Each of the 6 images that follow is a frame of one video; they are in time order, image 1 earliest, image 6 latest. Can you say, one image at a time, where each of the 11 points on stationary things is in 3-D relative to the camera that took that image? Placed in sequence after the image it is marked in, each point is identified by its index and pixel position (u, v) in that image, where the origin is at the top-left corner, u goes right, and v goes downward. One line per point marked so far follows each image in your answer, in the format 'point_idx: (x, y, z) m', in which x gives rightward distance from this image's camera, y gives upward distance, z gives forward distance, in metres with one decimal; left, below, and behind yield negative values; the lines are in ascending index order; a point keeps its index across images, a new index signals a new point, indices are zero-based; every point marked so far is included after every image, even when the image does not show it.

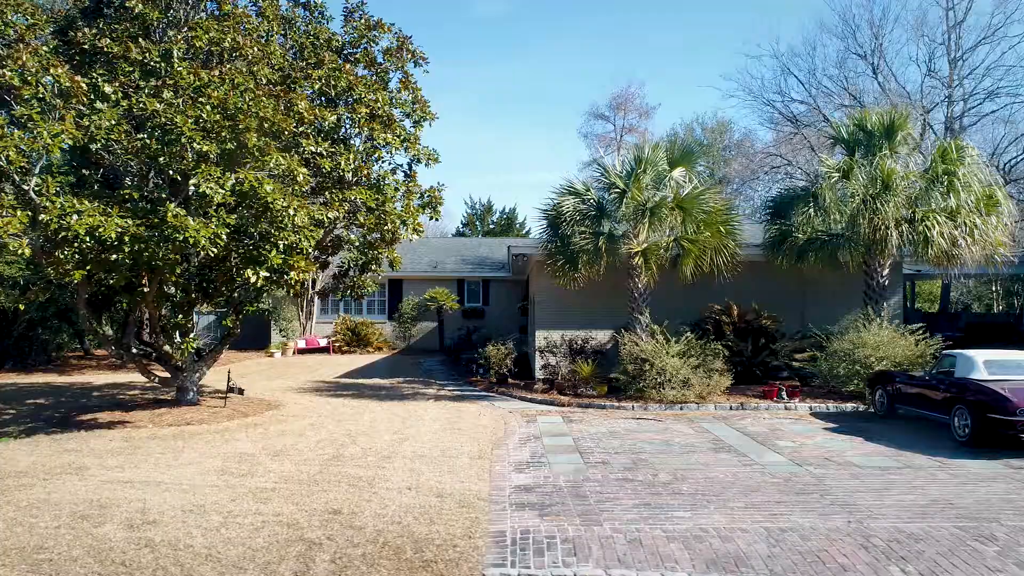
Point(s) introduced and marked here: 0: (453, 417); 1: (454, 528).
0: (-1.0, -2.1, +12.9) m
1: (-0.5, -2.0, +6.8) m
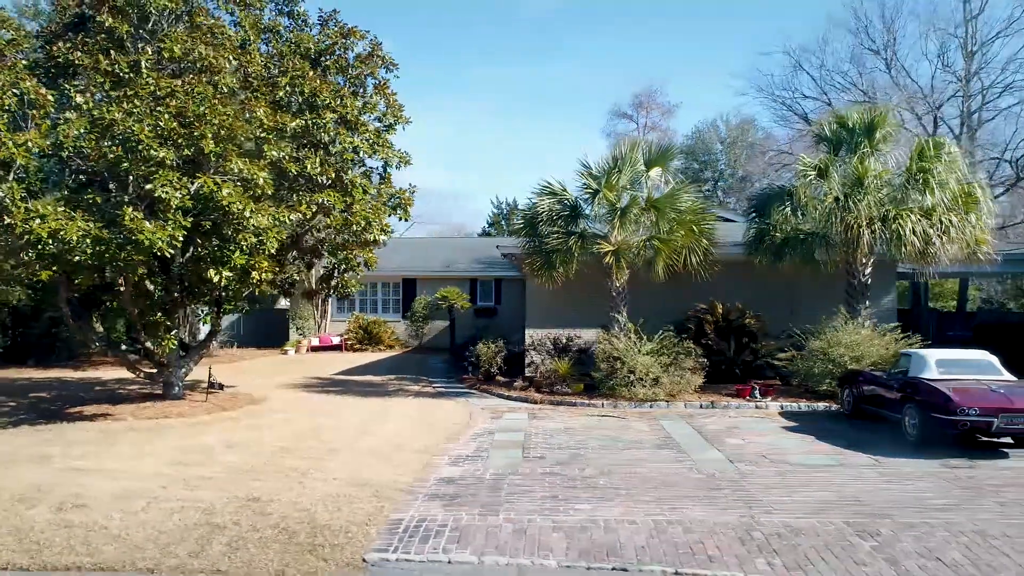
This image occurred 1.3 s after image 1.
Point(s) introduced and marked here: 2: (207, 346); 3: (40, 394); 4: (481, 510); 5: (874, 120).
0: (-1.5, -2.1, +13.2) m
1: (-1.4, -2.0, +7.1) m
2: (-5.4, -1.0, +14.0) m
3: (-9.0, -2.0, +15.1) m
4: (-0.3, -2.0, +7.3) m
5: (+6.8, +3.1, +14.9) m
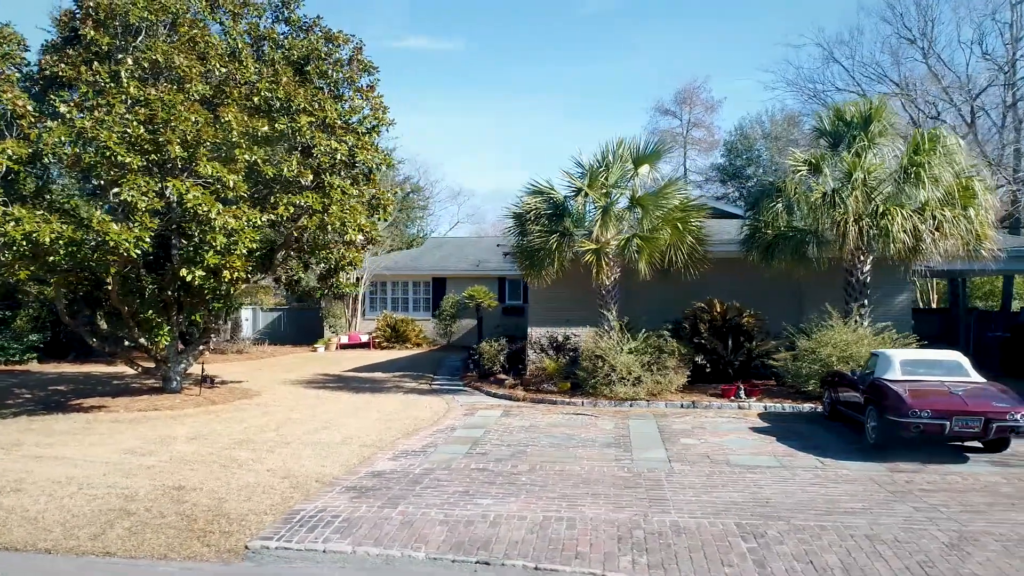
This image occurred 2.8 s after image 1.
0: (-1.9, -2.0, +13.5) m
1: (-2.3, -2.0, +7.4) m
2: (-5.7, -1.0, +14.6) m
3: (-9.2, -2.0, +16.0) m
4: (-1.2, -2.0, +7.5) m
5: (+6.5, +3.2, +14.4) m
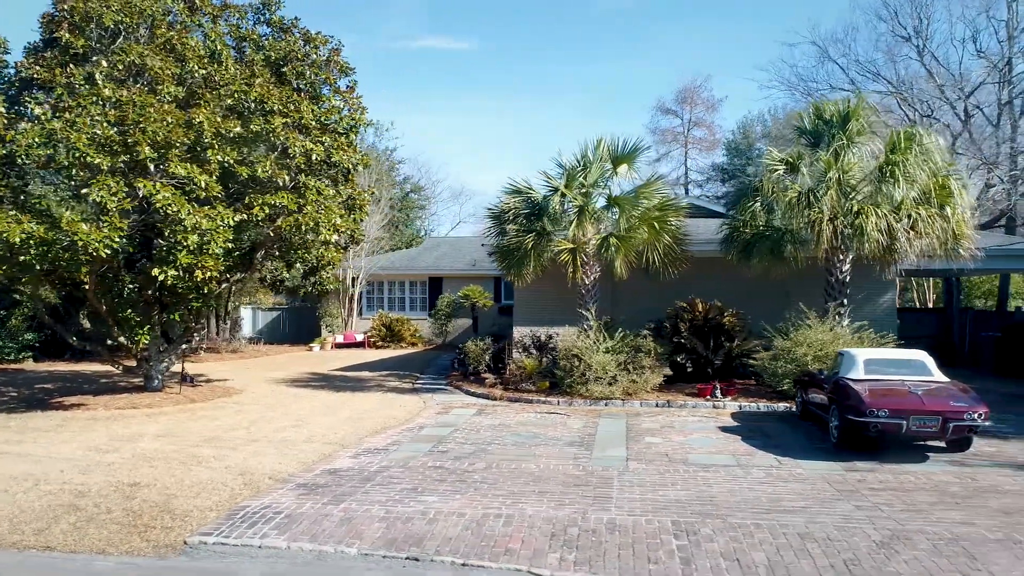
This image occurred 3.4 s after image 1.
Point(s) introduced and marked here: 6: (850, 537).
0: (-2.3, -2.0, +13.6) m
1: (-2.9, -2.0, +7.5) m
2: (-6.1, -1.0, +14.7) m
3: (-9.6, -2.0, +16.2) m
4: (-1.7, -2.0, +7.6) m
5: (+6.1, +3.2, +14.4) m
6: (+2.7, -2.0, +6.4) m
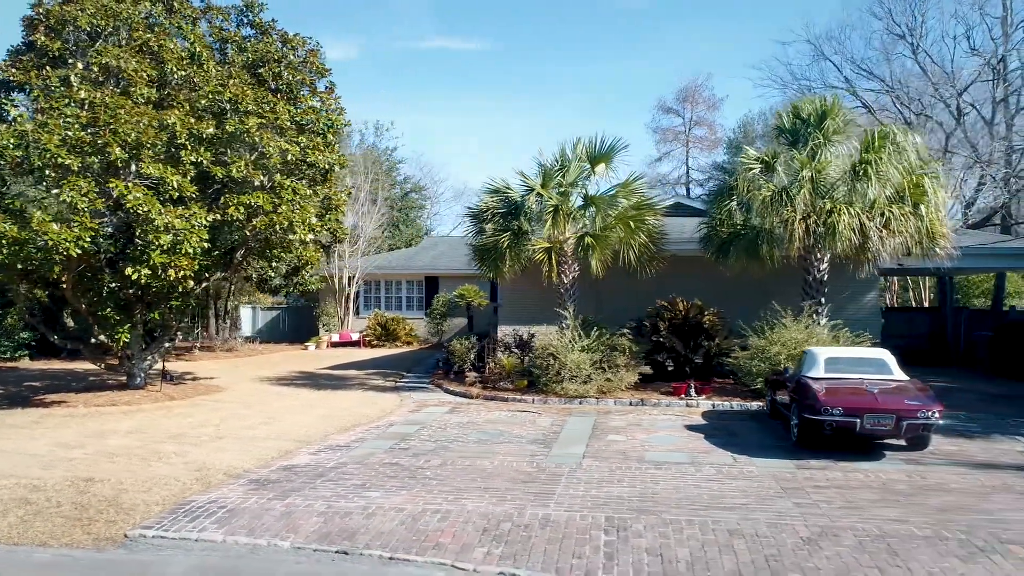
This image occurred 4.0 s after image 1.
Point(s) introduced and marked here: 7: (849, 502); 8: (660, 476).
0: (-2.7, -2.0, +13.7) m
1: (-3.4, -2.0, +7.6) m
2: (-6.5, -1.0, +14.9) m
3: (-9.9, -2.0, +16.5) m
4: (-2.3, -2.0, +7.7) m
5: (+5.7, +3.2, +14.3) m
6: (+2.2, -2.0, +6.5) m
7: (+3.1, -2.0, +7.4) m
8: (+1.6, -2.0, +8.4) m
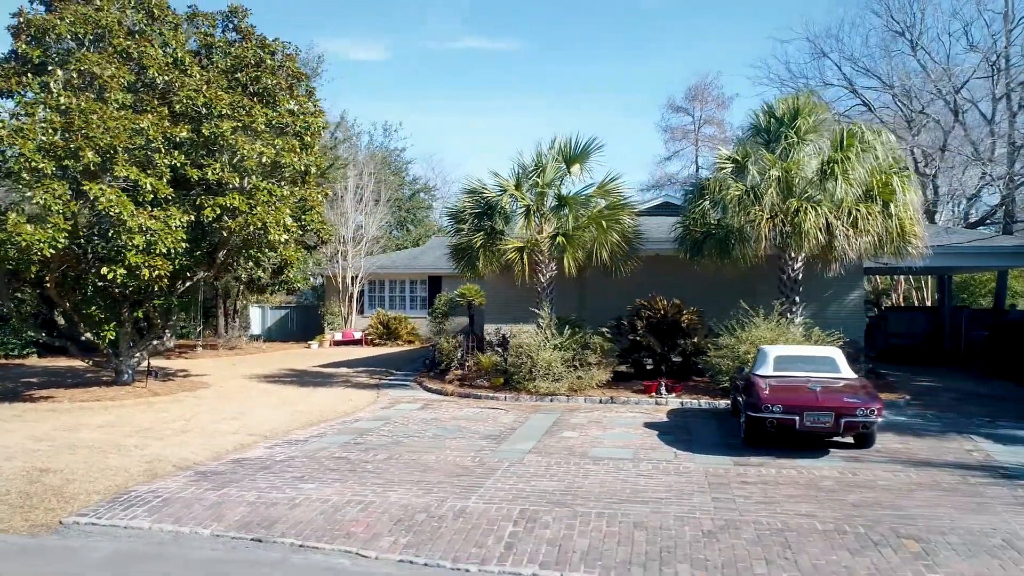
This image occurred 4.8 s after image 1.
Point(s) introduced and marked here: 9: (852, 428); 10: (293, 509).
0: (-3.2, -2.0, +14.0) m
1: (-4.1, -2.0, +8.0) m
2: (-7.0, -1.0, +15.4) m
3: (-10.3, -2.0, +17.0) m
4: (-3.0, -2.0, +8.0) m
5: (+5.2, +3.2, +14.4) m
6: (+1.4, -2.0, +6.6) m
7: (+2.4, -2.0, +7.5) m
8: (+0.9, -2.0, +8.6) m
9: (+3.9, -1.6, +9.1) m
10: (-2.0, -2.0, +7.2) m
